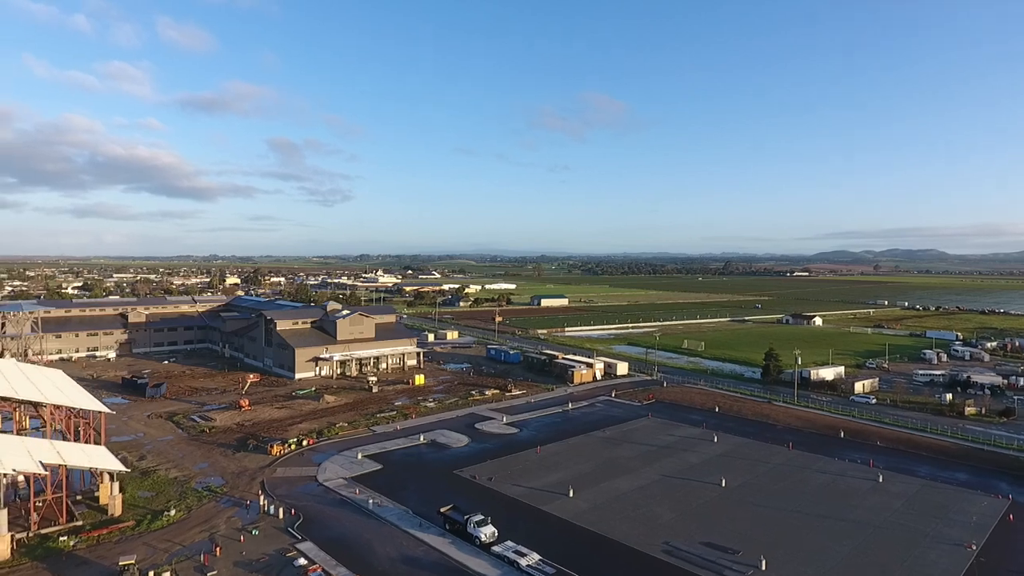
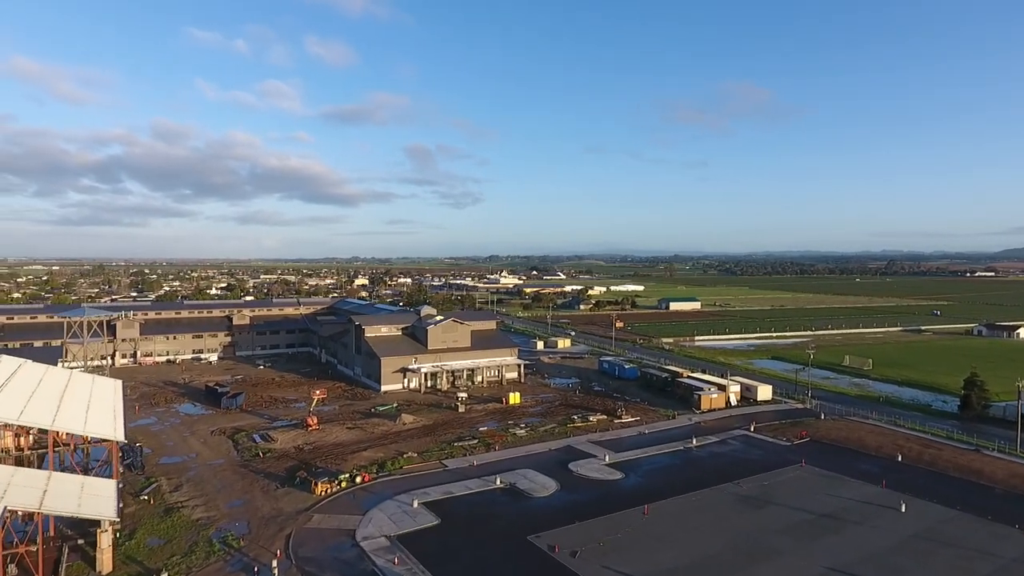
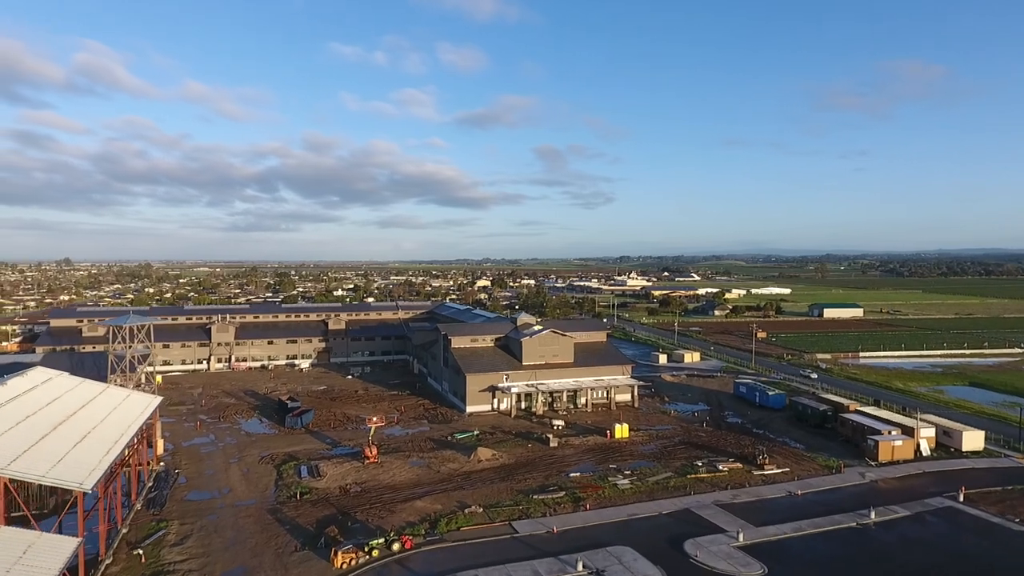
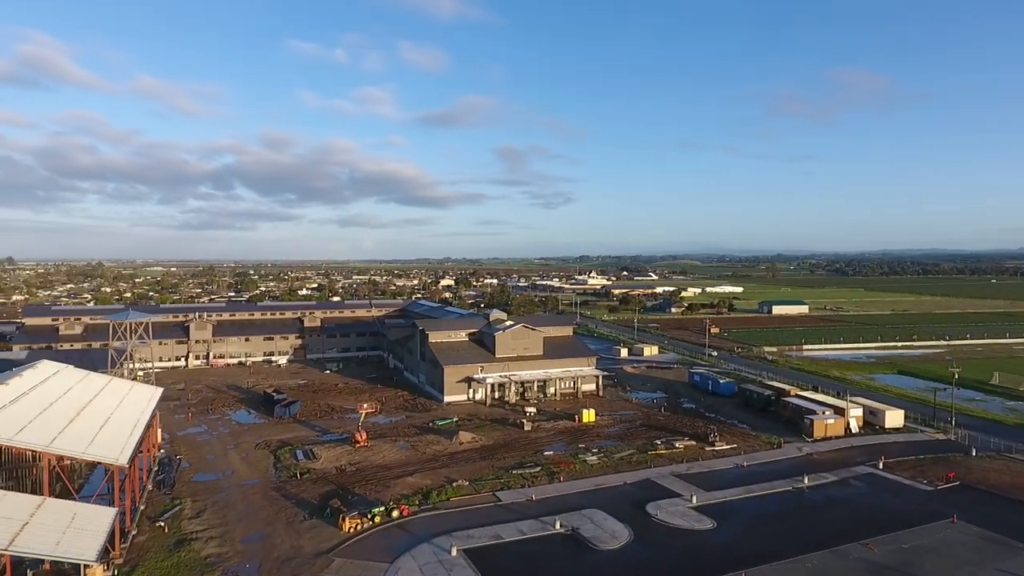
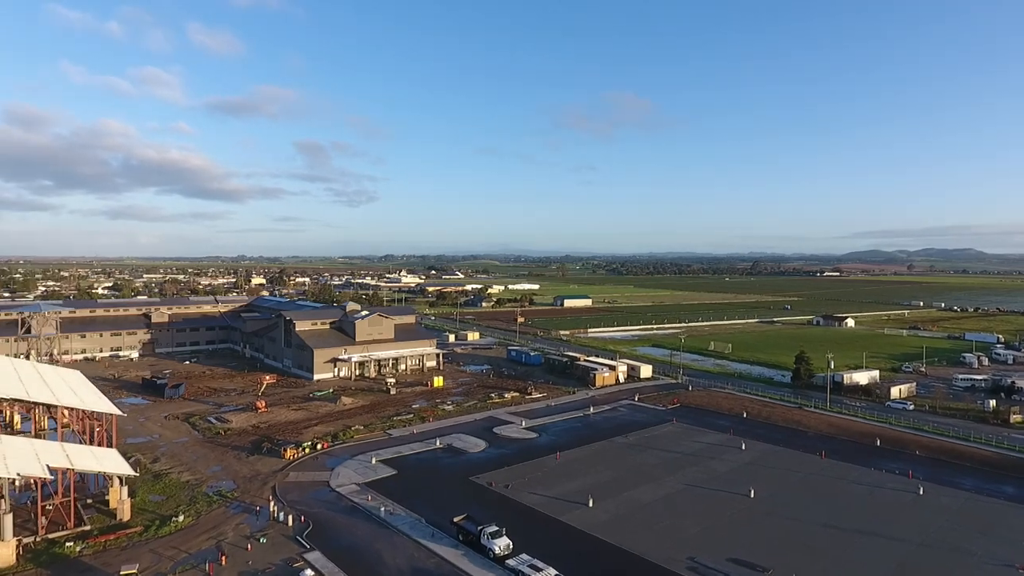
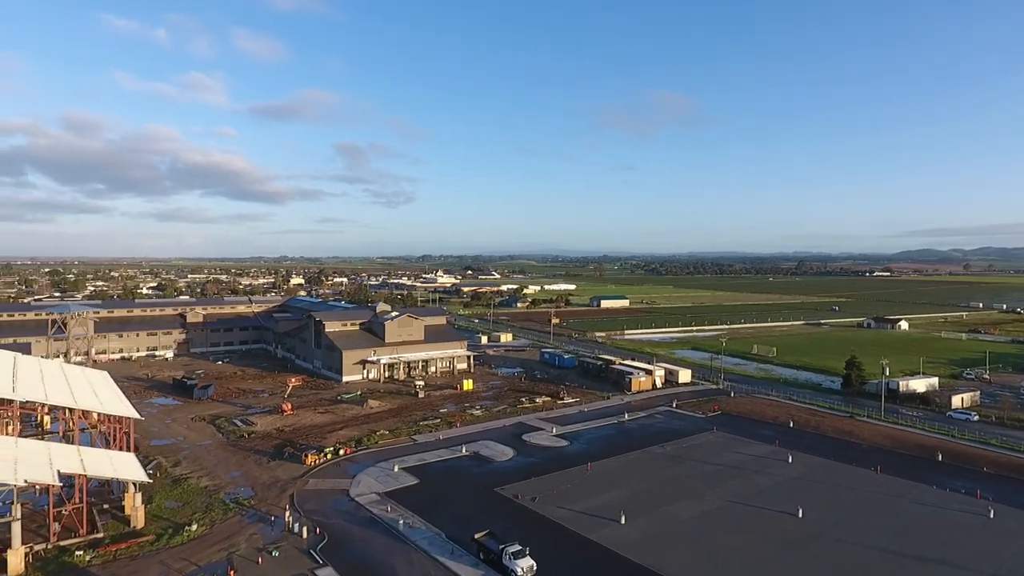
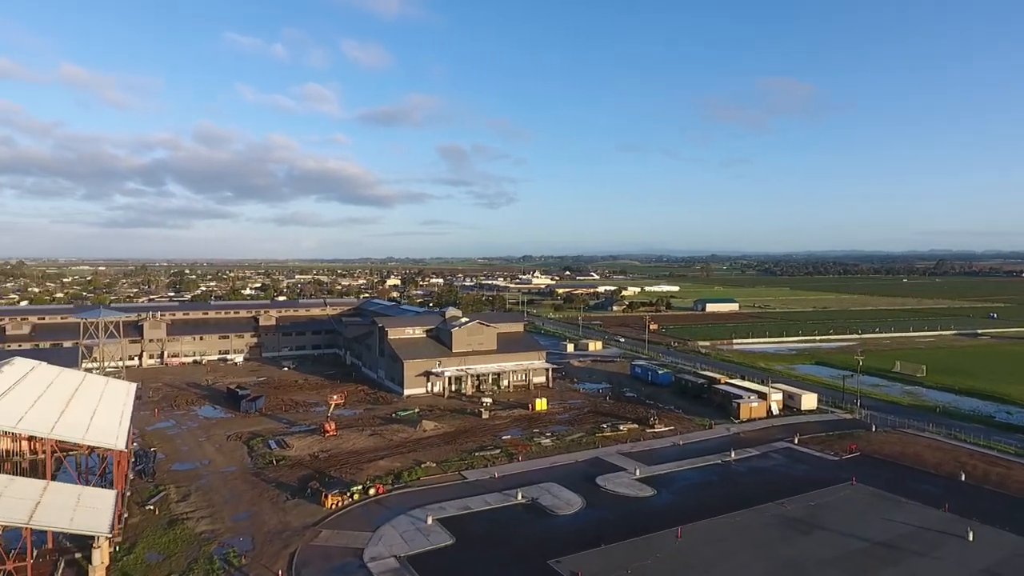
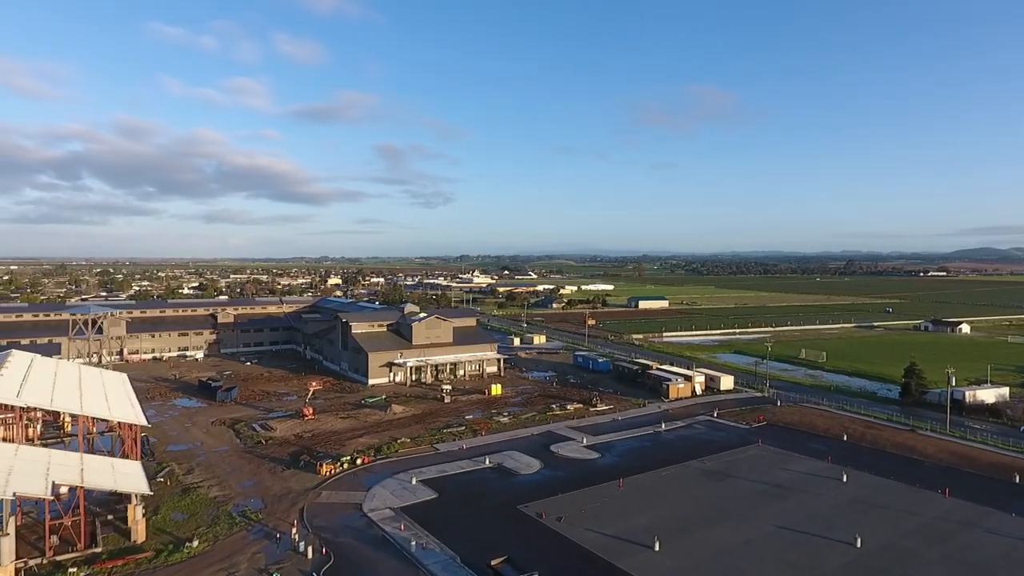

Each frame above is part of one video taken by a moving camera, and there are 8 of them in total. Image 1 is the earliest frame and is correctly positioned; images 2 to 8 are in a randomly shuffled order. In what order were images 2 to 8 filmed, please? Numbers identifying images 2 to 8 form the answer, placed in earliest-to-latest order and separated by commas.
5, 6, 8, 2, 7, 4, 3
